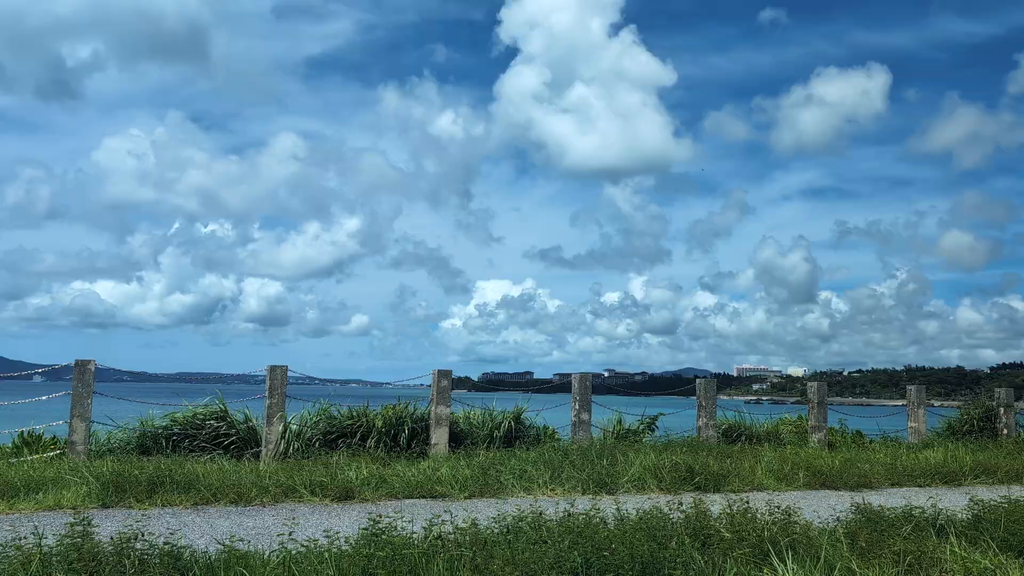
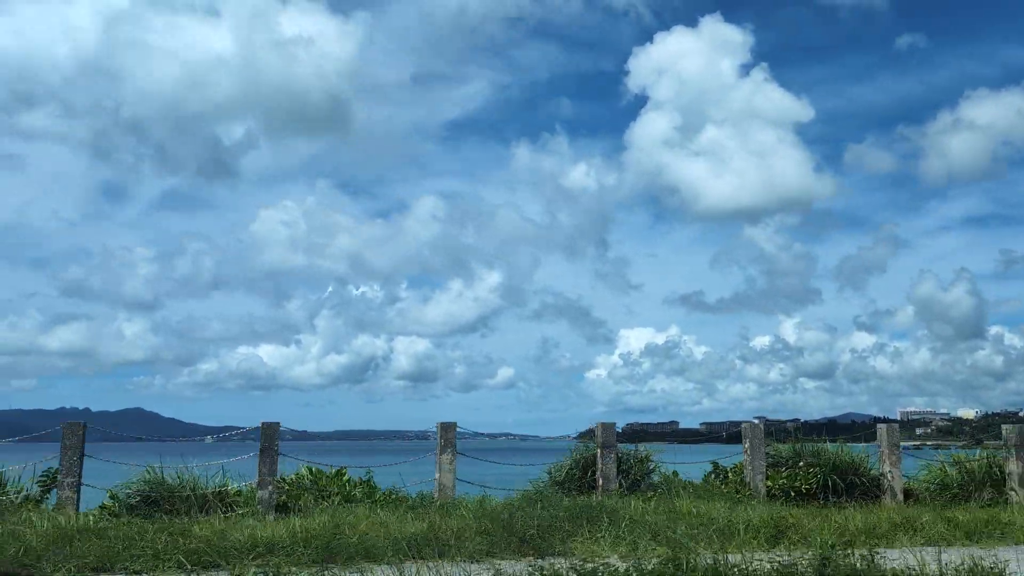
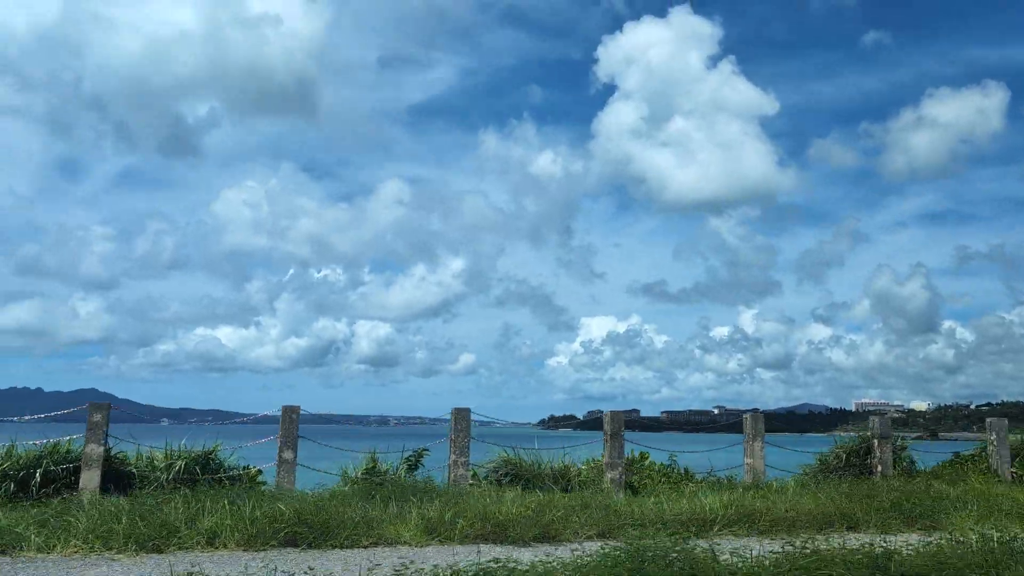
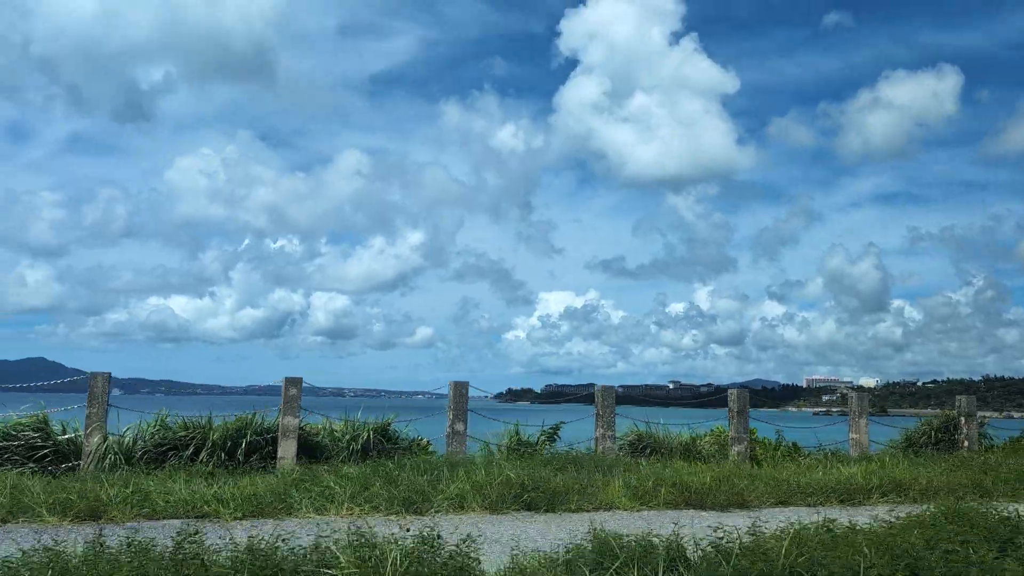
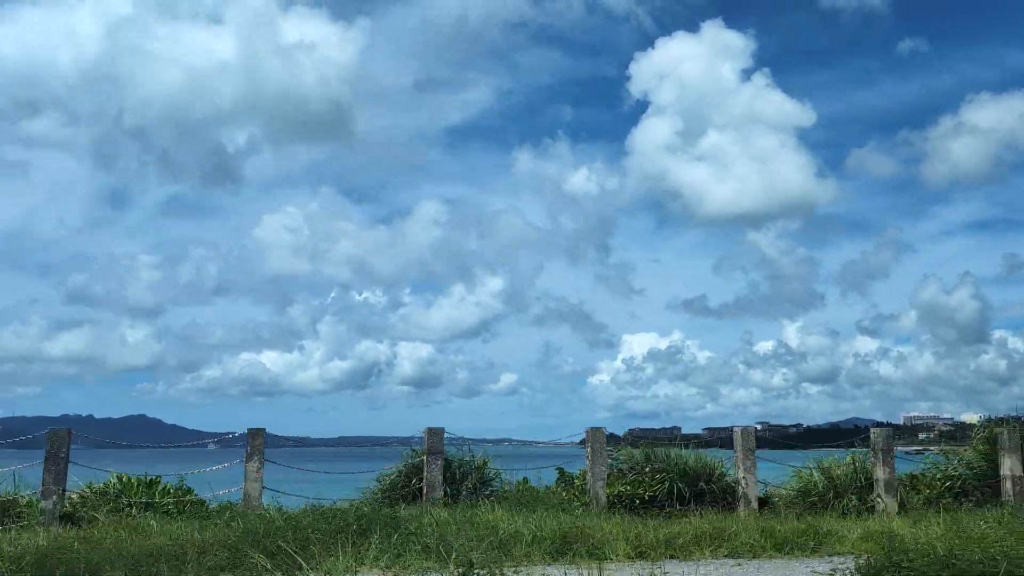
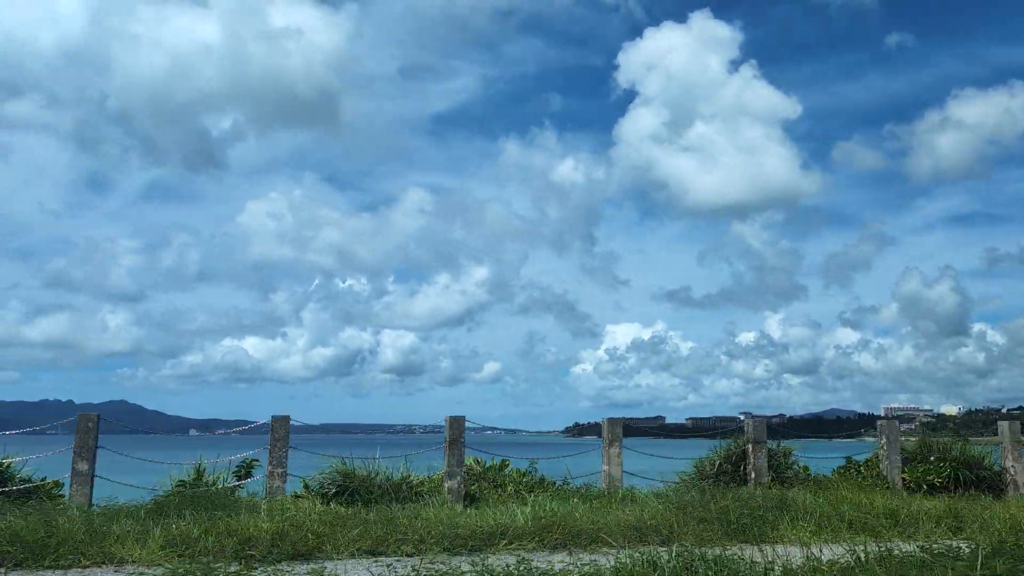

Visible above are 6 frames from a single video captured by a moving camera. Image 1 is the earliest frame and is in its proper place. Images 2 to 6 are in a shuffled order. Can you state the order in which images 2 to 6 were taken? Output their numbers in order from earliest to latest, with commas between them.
4, 3, 6, 2, 5
